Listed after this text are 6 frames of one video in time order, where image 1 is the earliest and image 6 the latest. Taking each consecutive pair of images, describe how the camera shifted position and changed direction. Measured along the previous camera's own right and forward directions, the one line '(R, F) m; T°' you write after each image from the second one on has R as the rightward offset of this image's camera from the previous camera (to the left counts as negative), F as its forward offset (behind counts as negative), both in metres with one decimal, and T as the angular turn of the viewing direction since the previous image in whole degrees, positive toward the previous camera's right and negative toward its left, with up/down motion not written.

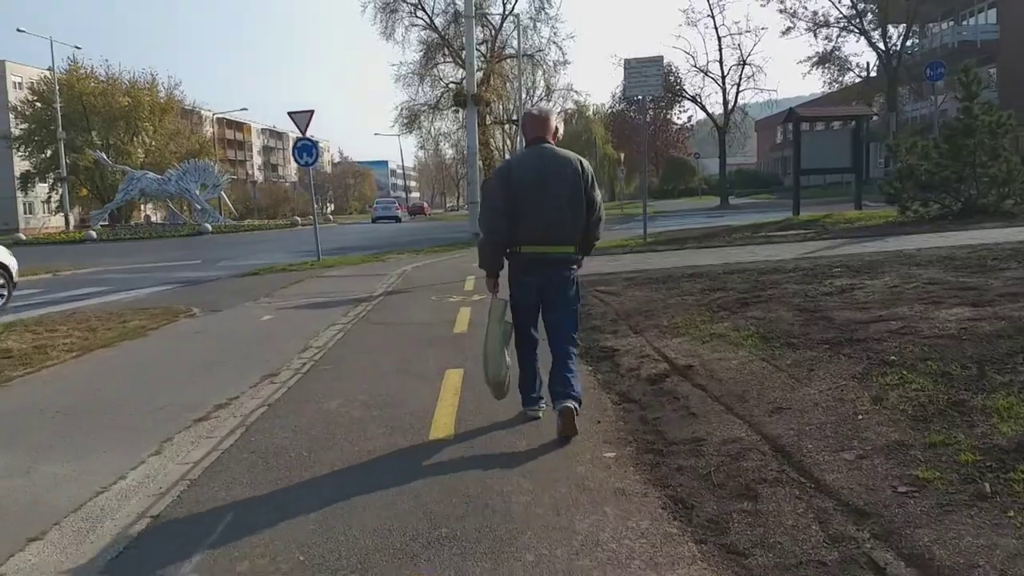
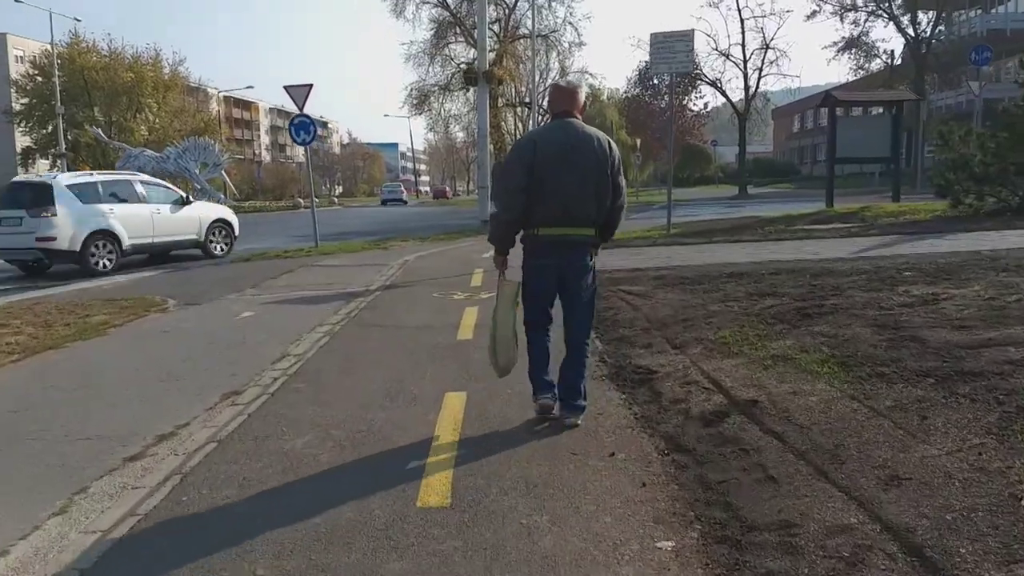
(-0.1, +1.4) m; -1°
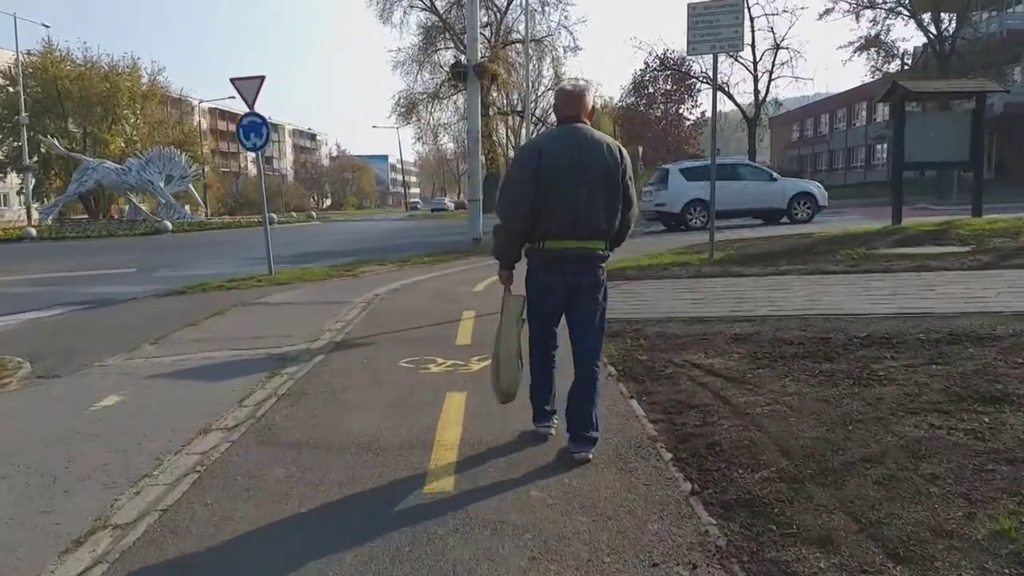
(-0.1, +3.7) m; +1°
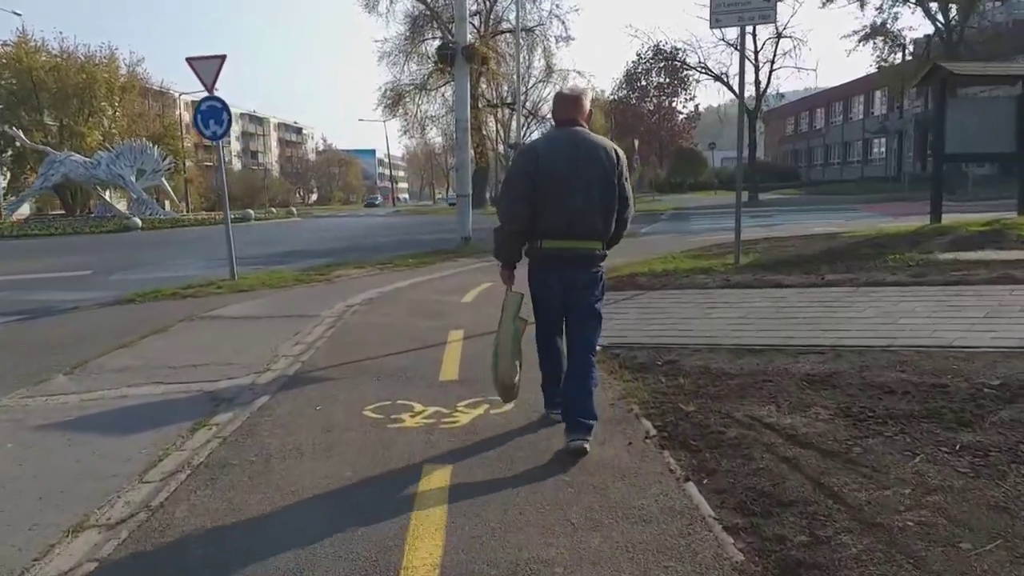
(-0.1, +1.7) m; +1°
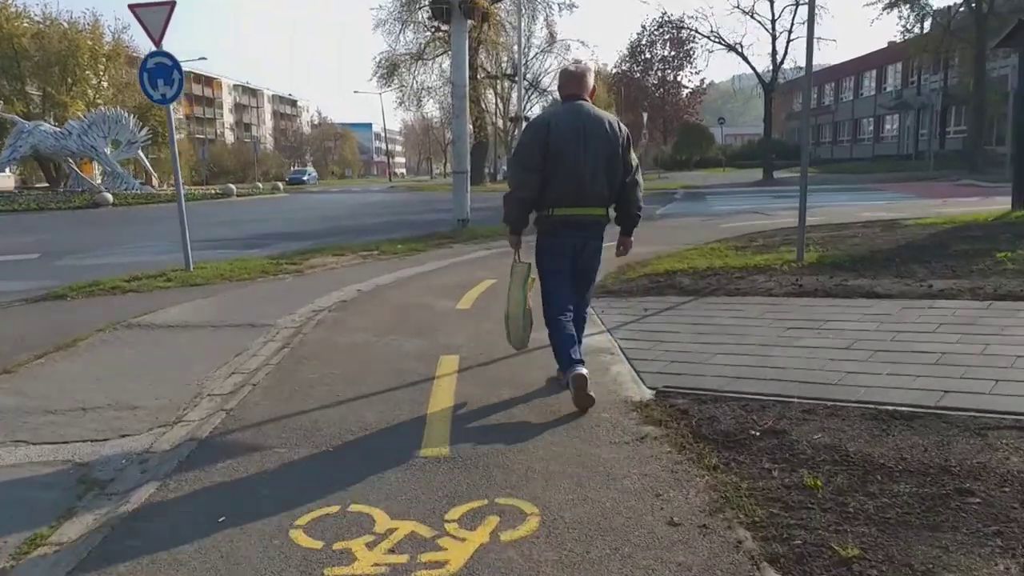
(-0.1, +2.2) m; 0°
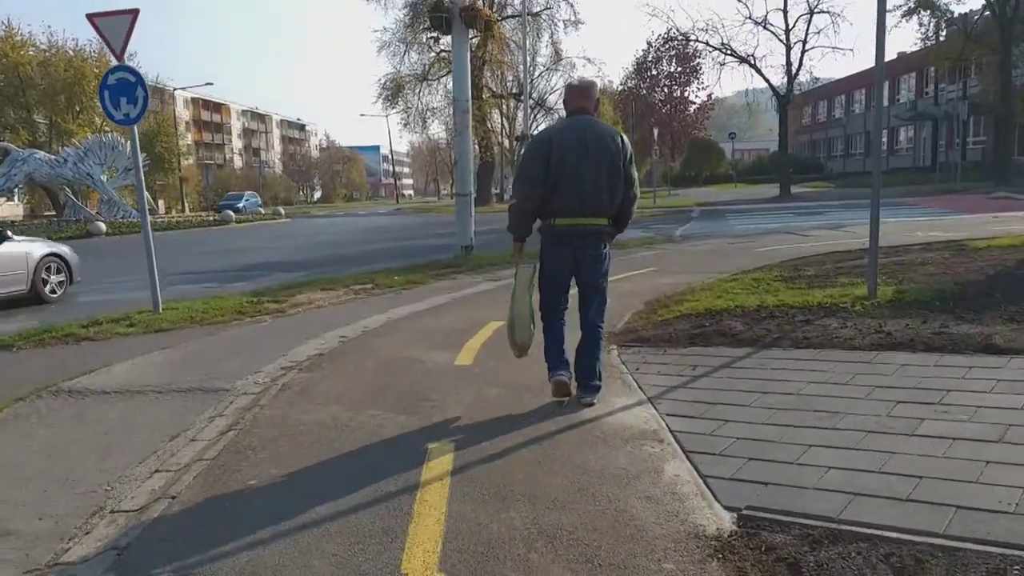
(0.0, +1.6) m; -1°
